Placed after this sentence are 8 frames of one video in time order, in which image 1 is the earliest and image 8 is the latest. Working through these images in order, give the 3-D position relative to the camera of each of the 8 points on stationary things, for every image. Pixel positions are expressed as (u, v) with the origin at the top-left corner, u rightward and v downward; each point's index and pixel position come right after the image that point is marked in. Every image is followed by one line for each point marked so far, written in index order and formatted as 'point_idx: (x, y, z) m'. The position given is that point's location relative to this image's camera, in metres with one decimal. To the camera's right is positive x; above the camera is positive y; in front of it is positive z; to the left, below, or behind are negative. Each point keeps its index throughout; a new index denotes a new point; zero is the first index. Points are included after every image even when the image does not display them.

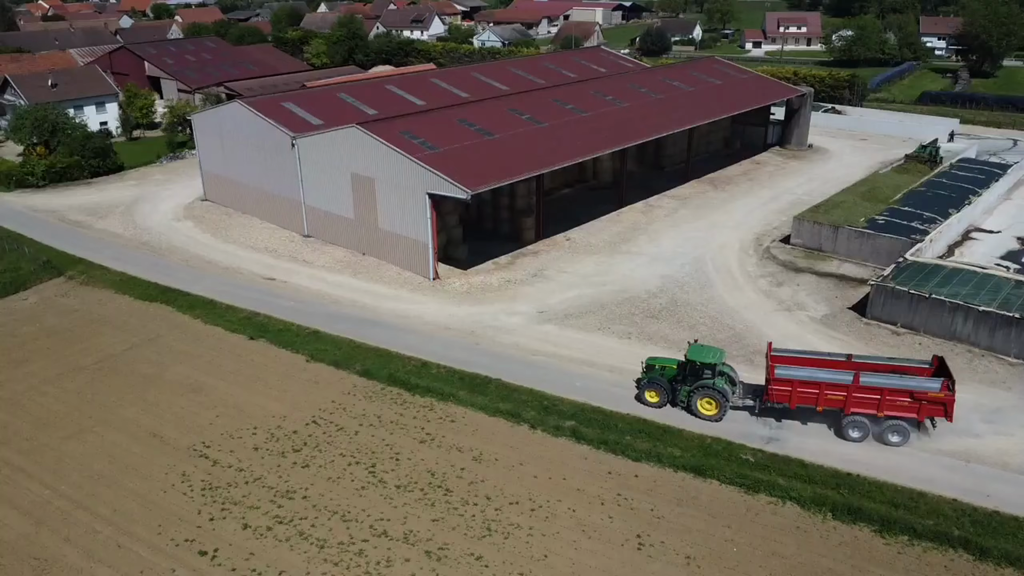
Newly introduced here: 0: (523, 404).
0: (+0.3, -3.0, +17.3) m
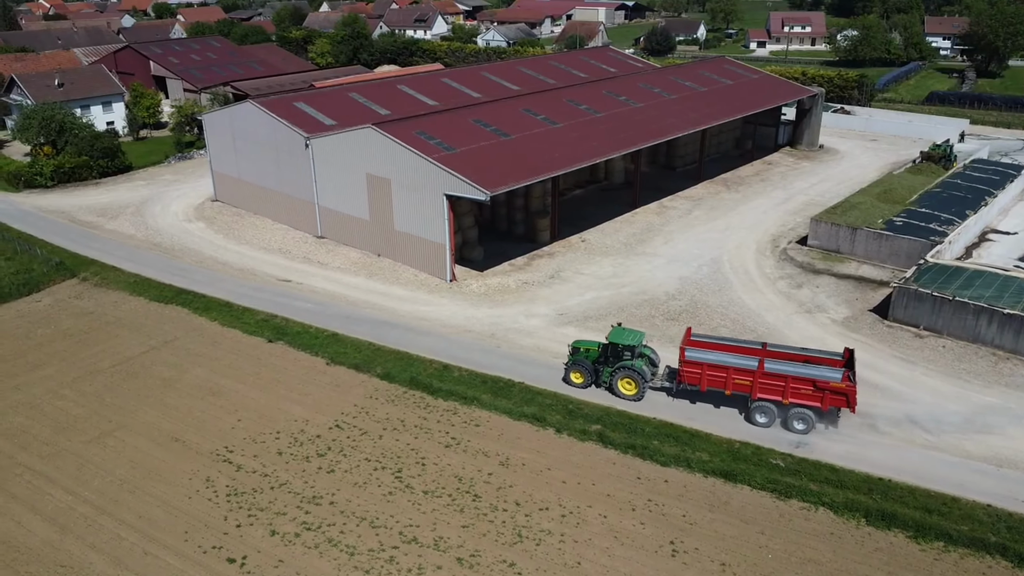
0: (+0.9, -3.0, +17.1) m
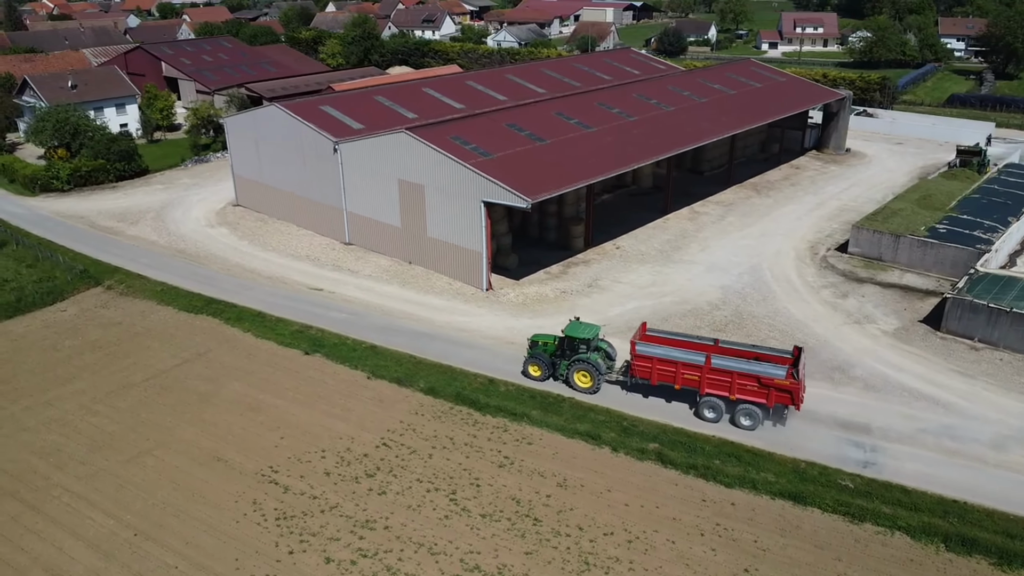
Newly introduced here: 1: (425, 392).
0: (+2.2, -3.3, +16.5) m
1: (-2.3, -2.7, +17.7) m
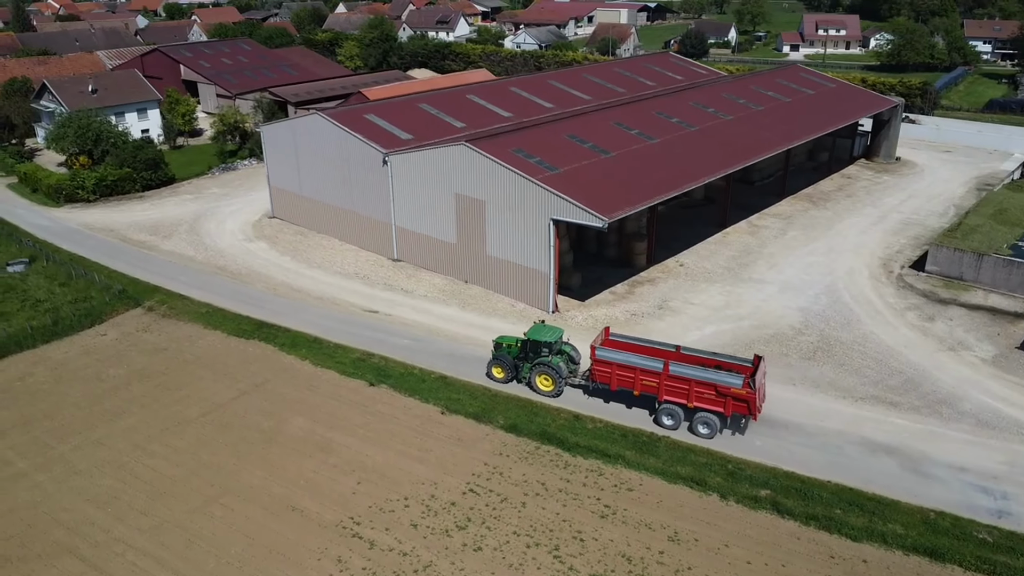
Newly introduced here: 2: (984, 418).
0: (+4.3, -4.0, +15.2) m
1: (-0.1, -3.4, +16.4) m
2: (+11.9, -3.3, +17.0) m
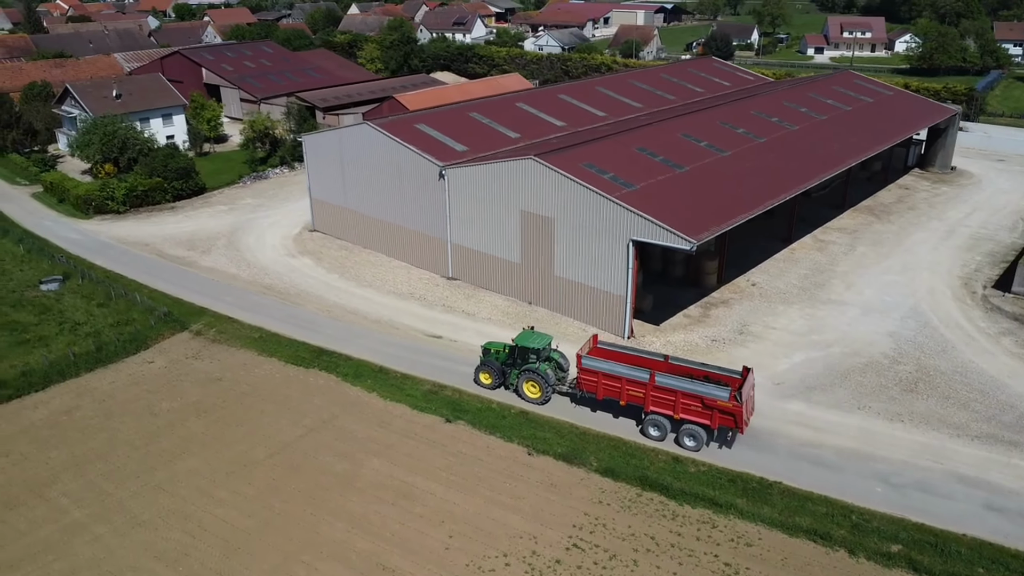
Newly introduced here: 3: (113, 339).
0: (+6.4, -4.8, +13.9) m
1: (+2.0, -4.1, +15.1) m
2: (+14.0, -4.0, +15.8) m
3: (-11.7, -1.5, +19.9) m
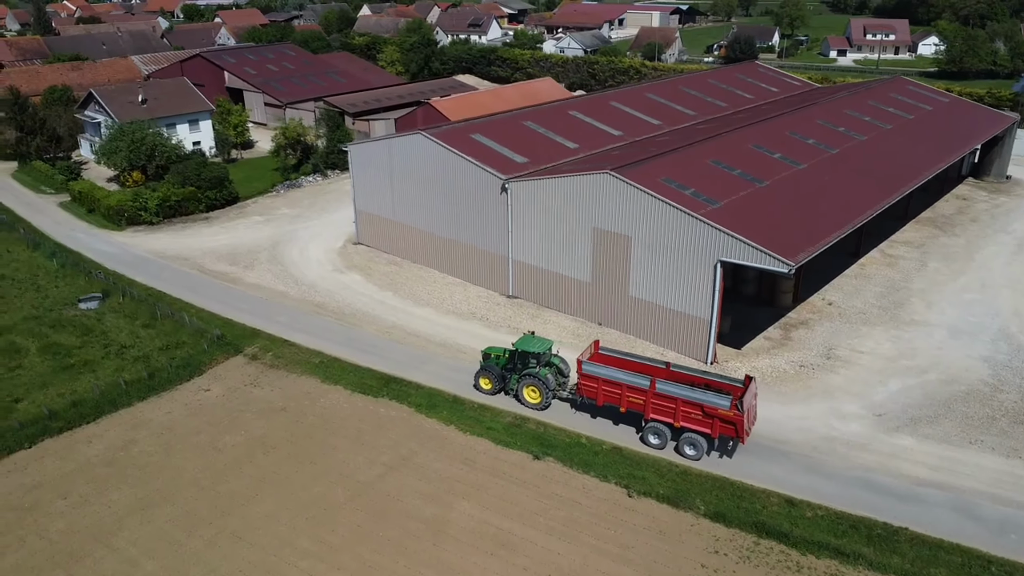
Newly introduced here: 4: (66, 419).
0: (+8.5, -5.4, +12.8) m
1: (+4.1, -4.7, +13.9) m
2: (+16.1, -4.6, +14.7) m
3: (-9.6, -2.1, +18.7) m
4: (-11.1, -3.2, +16.7) m
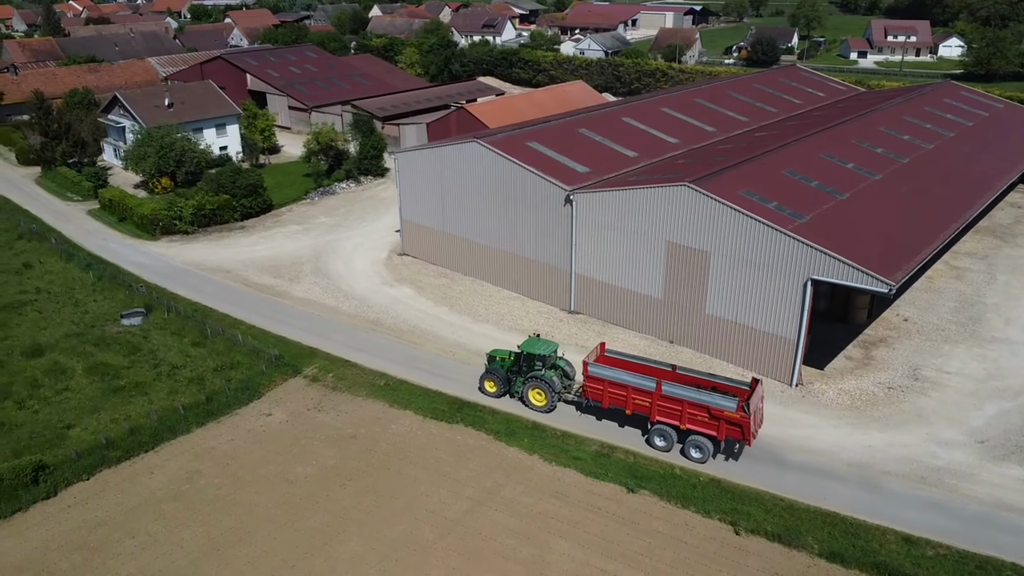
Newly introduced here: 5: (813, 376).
0: (+10.5, -5.9, +11.9) m
1: (+6.1, -5.2, +13.0) m
2: (+18.1, -5.1, +13.8) m
3: (-7.7, -2.6, +17.8) m
4: (-9.1, -3.7, +15.8) m
5: (+8.2, -2.3, +18.4) m
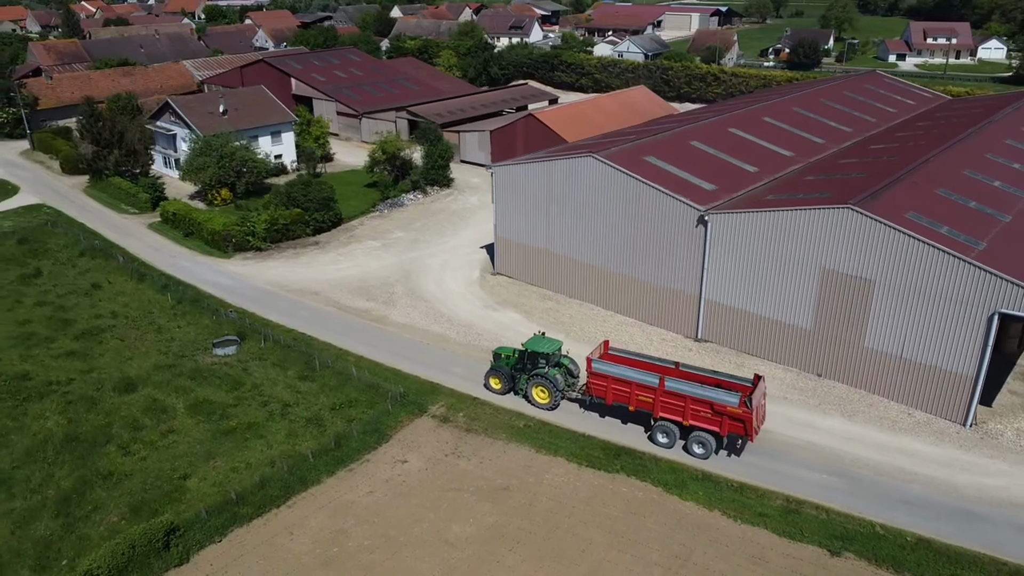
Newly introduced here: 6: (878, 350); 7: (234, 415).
0: (+14.2, -6.6, +10.5) m
1: (+9.8, -6.0, +11.6) m
2: (+21.8, -5.8, +12.4) m
3: (-4.0, -3.4, +16.2) m
4: (-5.4, -4.5, +14.2) m
5: (+11.8, -3.1, +17.0) m
6: (+9.3, -1.6, +17.2) m
7: (-7.0, -3.2, +17.1) m
